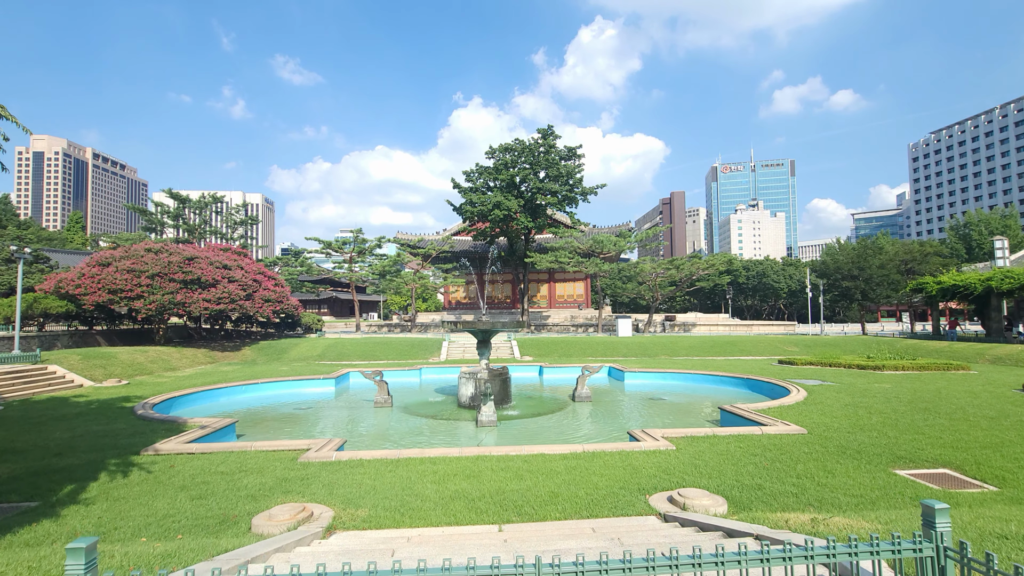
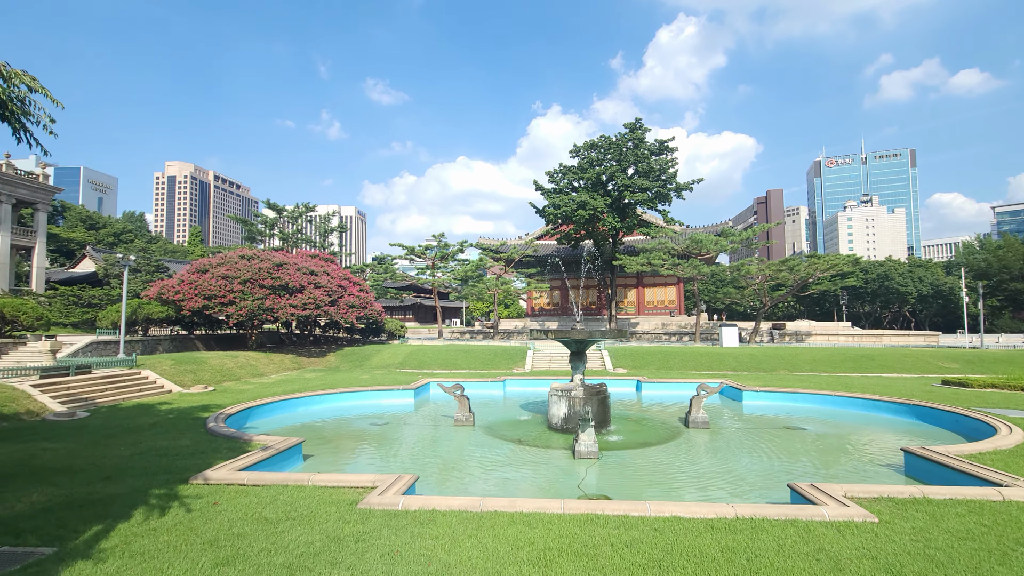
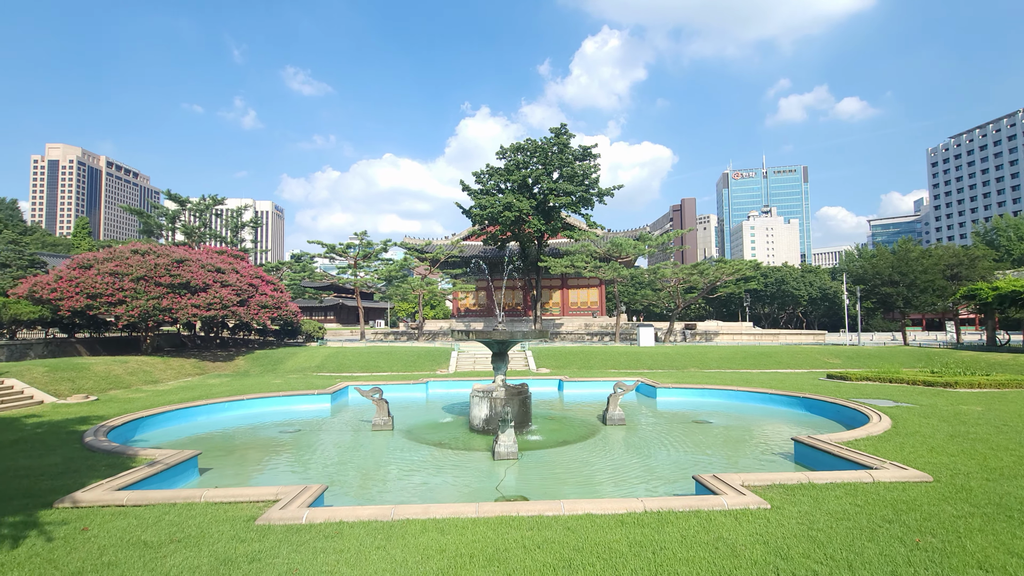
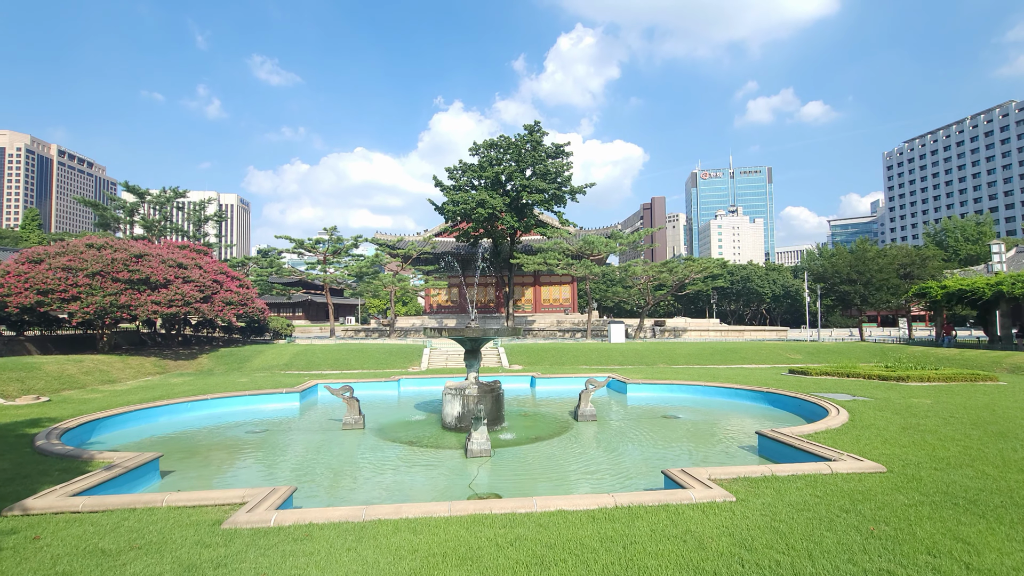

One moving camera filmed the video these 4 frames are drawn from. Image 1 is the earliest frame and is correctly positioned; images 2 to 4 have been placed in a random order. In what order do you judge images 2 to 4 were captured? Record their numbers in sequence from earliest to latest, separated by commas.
4, 3, 2
